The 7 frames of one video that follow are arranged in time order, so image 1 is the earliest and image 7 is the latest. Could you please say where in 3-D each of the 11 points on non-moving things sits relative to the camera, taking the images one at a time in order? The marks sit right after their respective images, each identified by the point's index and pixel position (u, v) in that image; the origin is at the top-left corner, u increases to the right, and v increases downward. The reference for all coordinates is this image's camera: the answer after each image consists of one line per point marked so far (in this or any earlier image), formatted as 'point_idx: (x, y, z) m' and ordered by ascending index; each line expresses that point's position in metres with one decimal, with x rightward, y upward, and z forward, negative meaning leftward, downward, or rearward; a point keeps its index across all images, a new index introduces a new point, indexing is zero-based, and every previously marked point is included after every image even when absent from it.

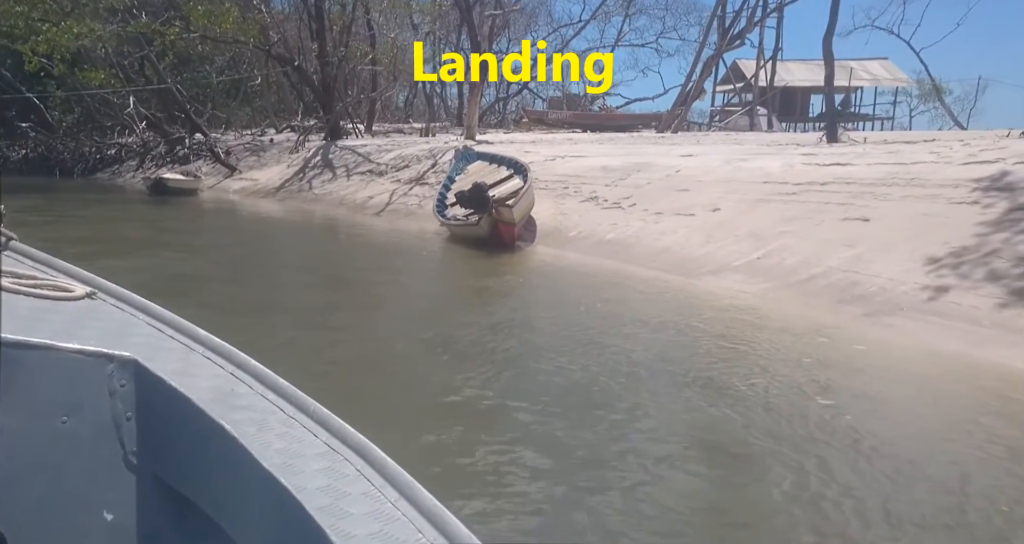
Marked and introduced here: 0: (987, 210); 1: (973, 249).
0: (+4.8, +0.6, +6.9) m
1: (+4.5, +0.2, +6.6) m
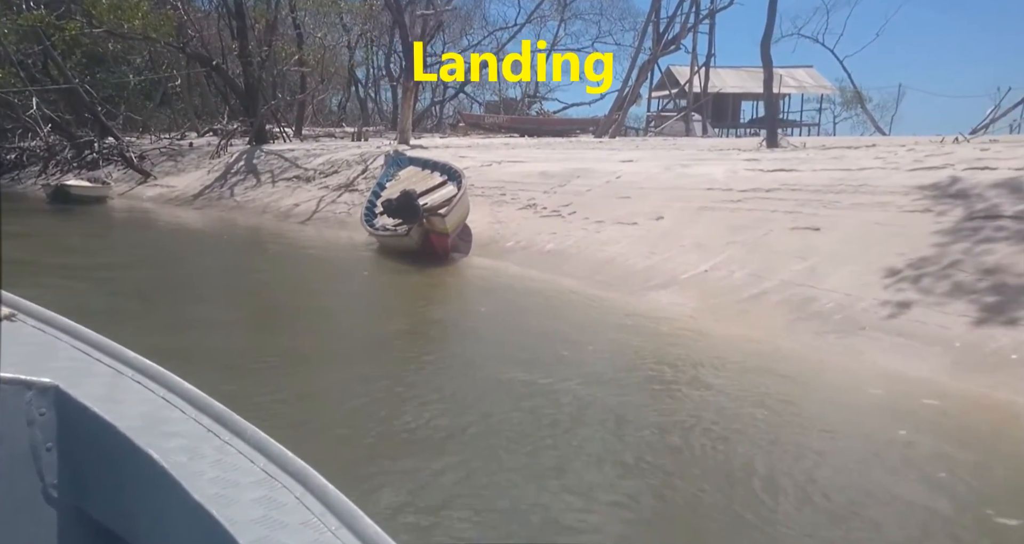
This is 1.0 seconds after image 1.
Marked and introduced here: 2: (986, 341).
0: (+4.1, +0.5, +6.6) m
1: (+3.8, +0.1, +6.2) m
2: (+3.4, -0.6, +5.0) m
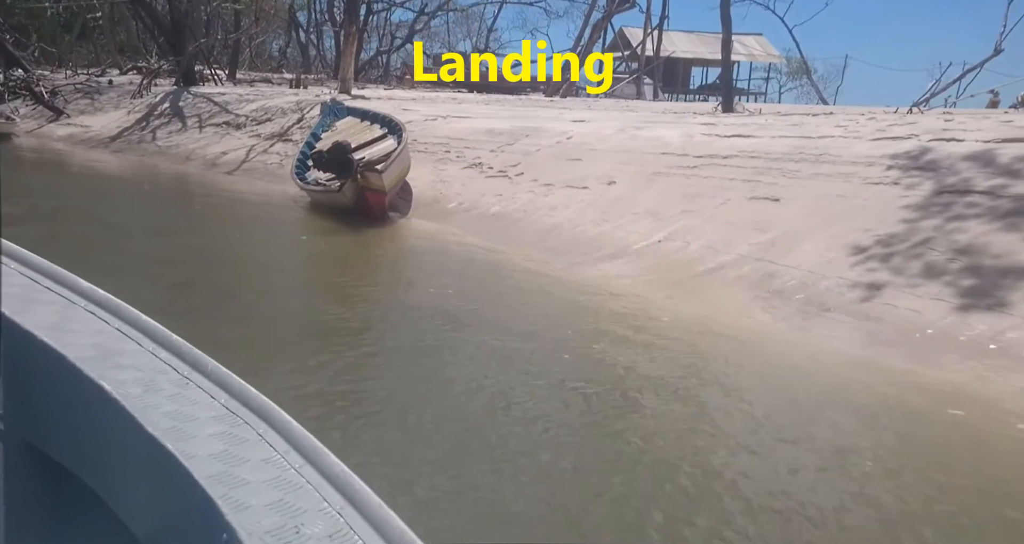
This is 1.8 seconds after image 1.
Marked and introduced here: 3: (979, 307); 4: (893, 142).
0: (+3.6, +0.7, +6.2) m
1: (+3.3, +0.3, +5.9) m
2: (+3.0, -0.4, +4.6) m
3: (+3.2, -0.3, +4.7) m
4: (+4.1, +1.4, +7.4) m
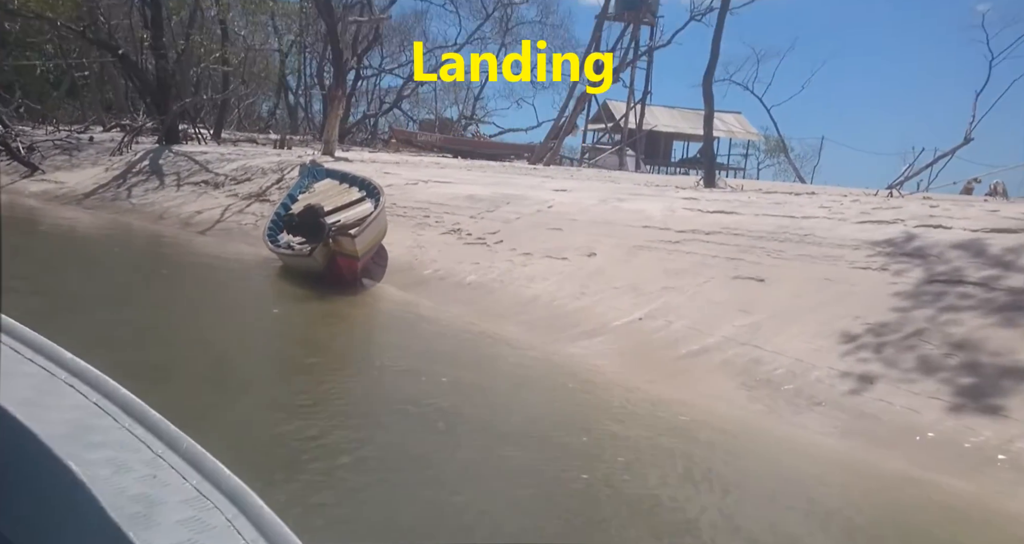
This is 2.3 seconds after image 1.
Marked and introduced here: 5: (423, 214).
0: (+3.4, -0.1, +6.0) m
1: (+3.1, -0.4, +5.6) m
2: (+2.8, -1.0, +4.3) m
3: (+3.0, -0.9, +4.4) m
4: (+3.8, +0.5, +7.3) m
5: (-1.6, +1.1, +12.7) m
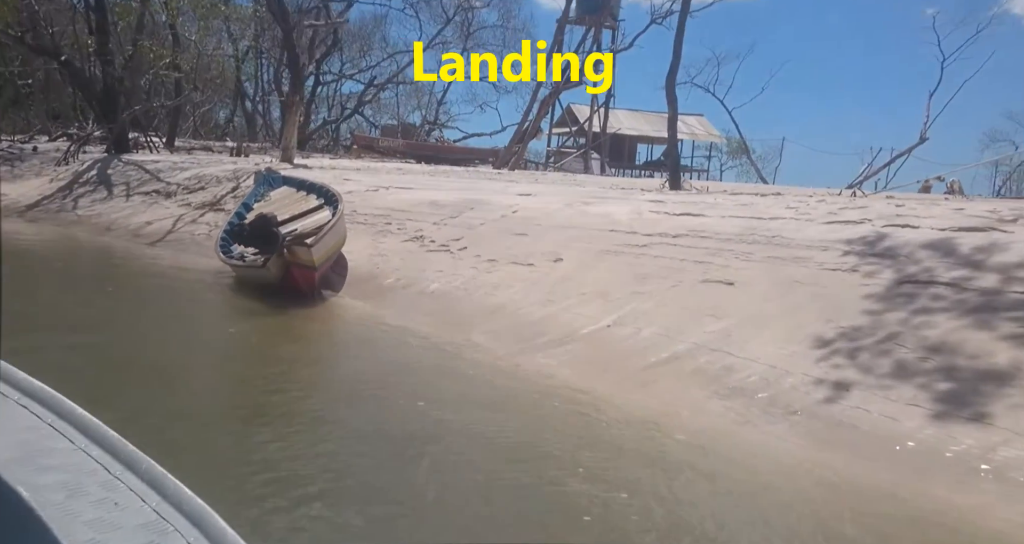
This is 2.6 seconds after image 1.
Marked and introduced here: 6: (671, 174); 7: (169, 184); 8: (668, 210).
0: (+3.1, -0.1, +5.9) m
1: (+2.8, -0.4, +5.5) m
2: (+2.6, -1.0, +4.1) m
3: (+2.7, -0.9, +4.3) m
4: (+3.5, +0.5, +7.2) m
5: (-2.3, +0.9, +12.4) m
6: (+3.1, +1.9, +13.6) m
7: (-8.7, +2.3, +17.6) m
8: (+2.1, +0.9, +9.5) m
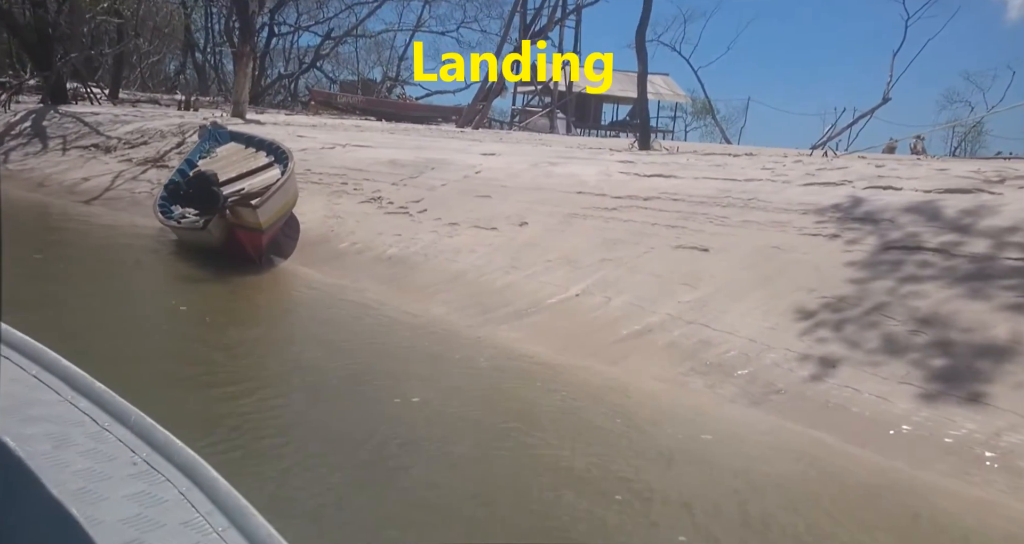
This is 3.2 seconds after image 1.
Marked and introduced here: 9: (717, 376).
0: (+2.8, +0.2, +5.6) m
1: (+2.5, -0.2, +5.2) m
2: (+2.4, -0.9, +3.8) m
3: (+2.5, -0.7, +4.0) m
4: (+3.1, +0.8, +6.8) m
5: (-2.9, +1.5, +11.7) m
6: (+2.4, +2.6, +13.1) m
7: (-9.6, +3.2, +16.5) m
8: (+1.6, +1.3, +9.1) m
9: (+1.5, -0.7, +5.0) m
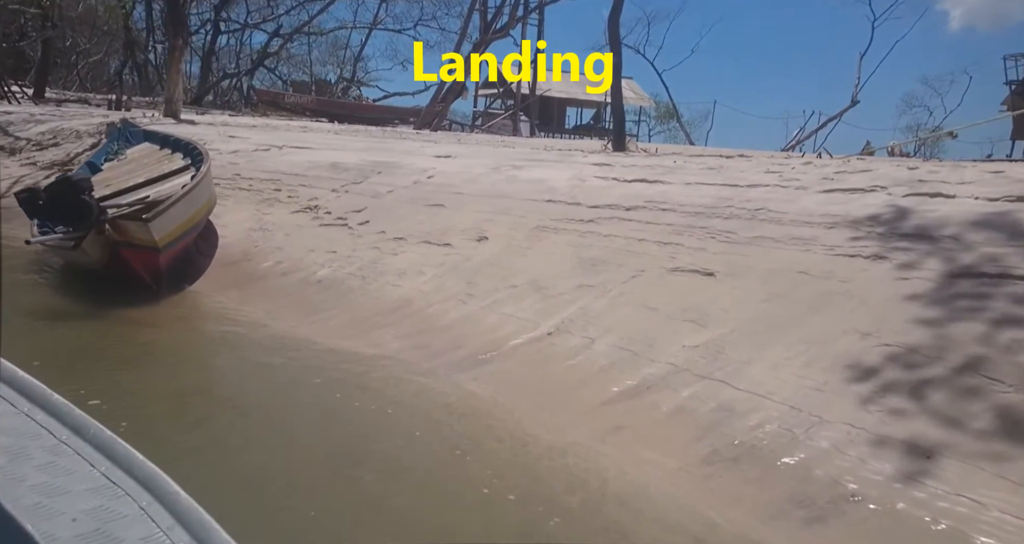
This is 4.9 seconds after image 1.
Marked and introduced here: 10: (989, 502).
0: (+2.5, 0.0, +4.3) m
1: (+2.3, -0.4, +3.8) m
2: (+2.2, -1.1, +2.5) m
3: (+2.3, -0.9, +2.7) m
4: (+2.7, +0.6, +5.5) m
5: (-3.5, +1.2, +10.1) m
6: (+1.7, +2.4, +11.8) m
7: (-10.5, +2.8, +14.6) m
8: (+1.2, +1.1, +7.7) m
9: (+1.2, -0.9, +3.6) m
10: (+2.1, -0.9, +3.2) m
